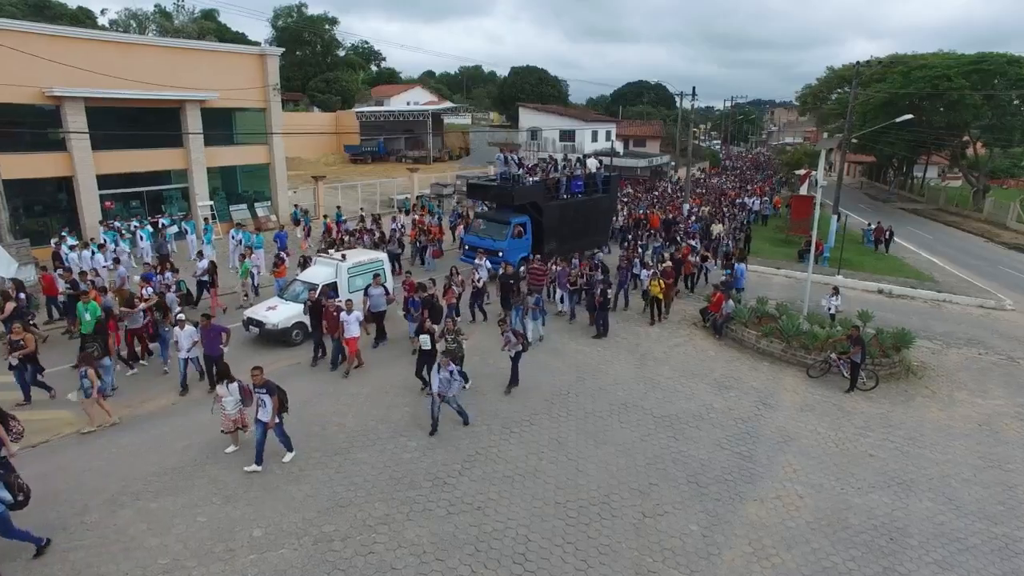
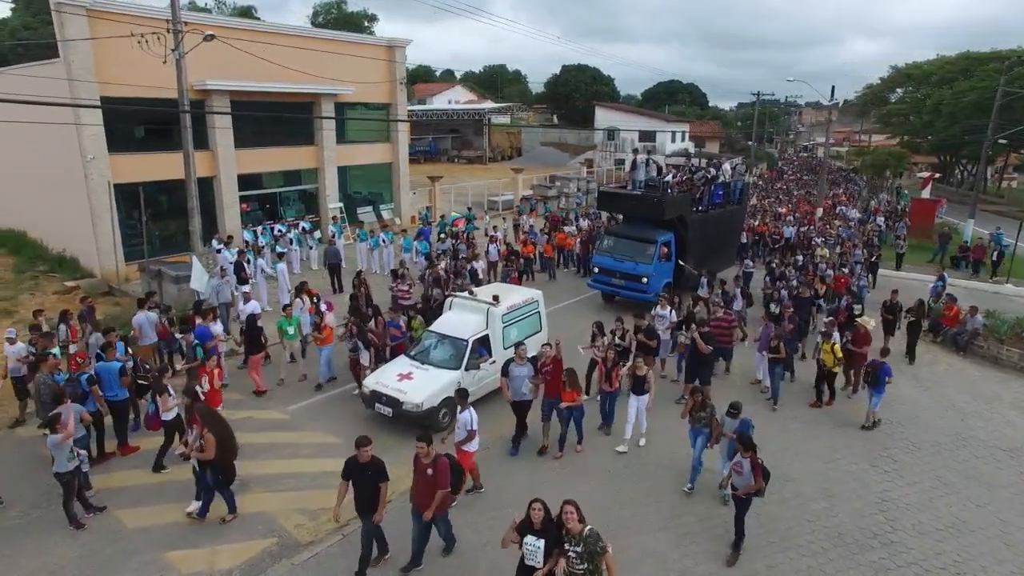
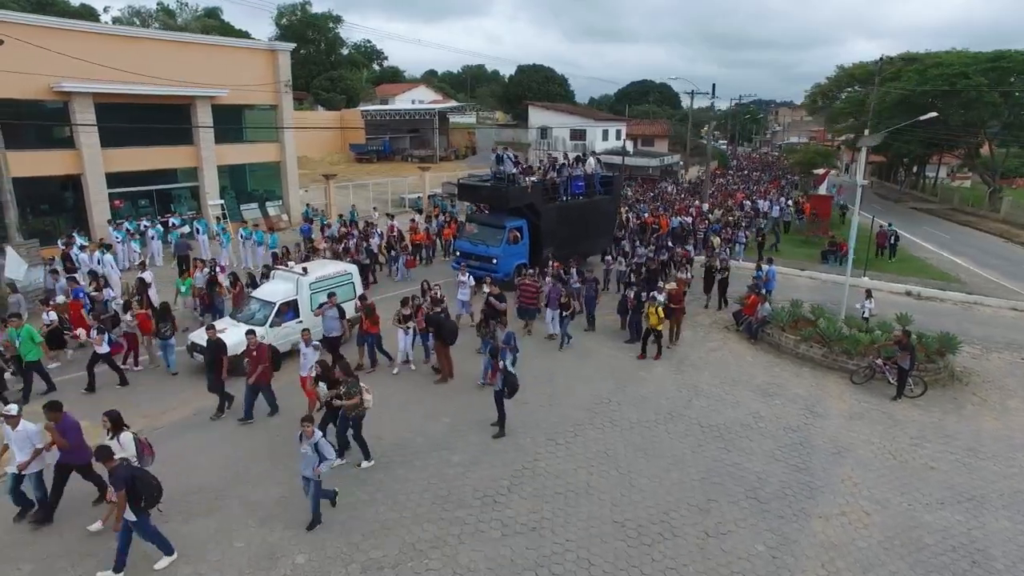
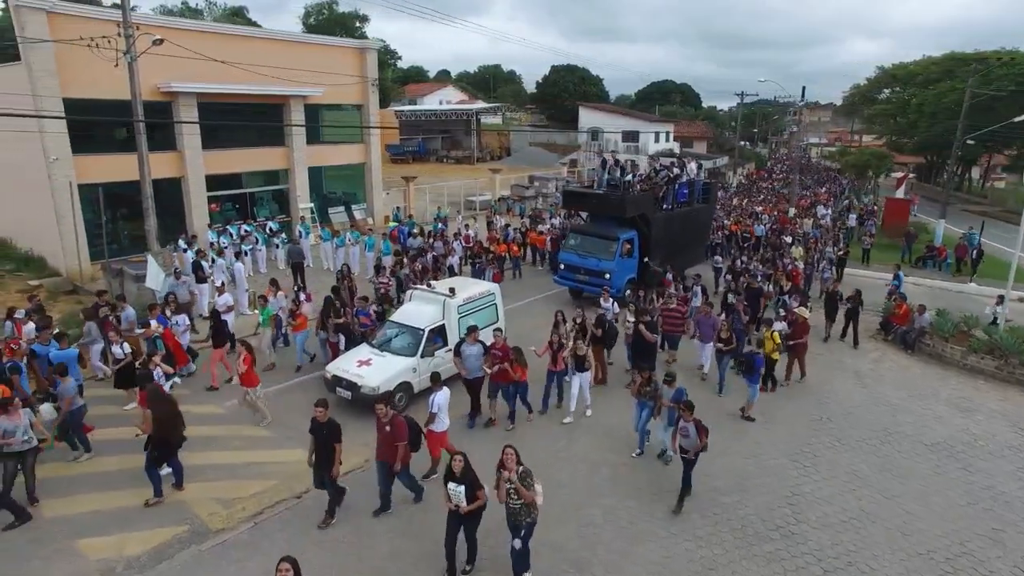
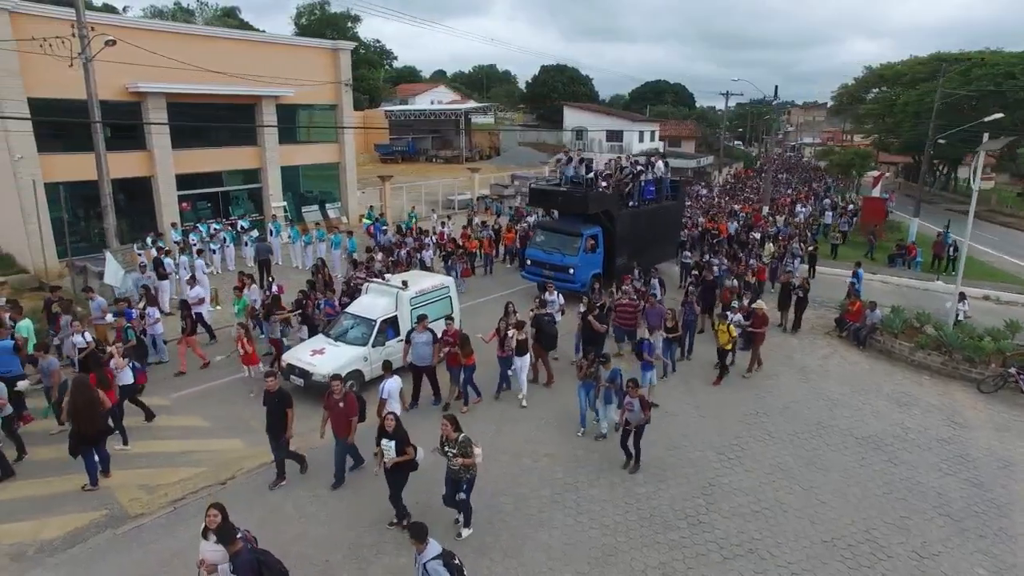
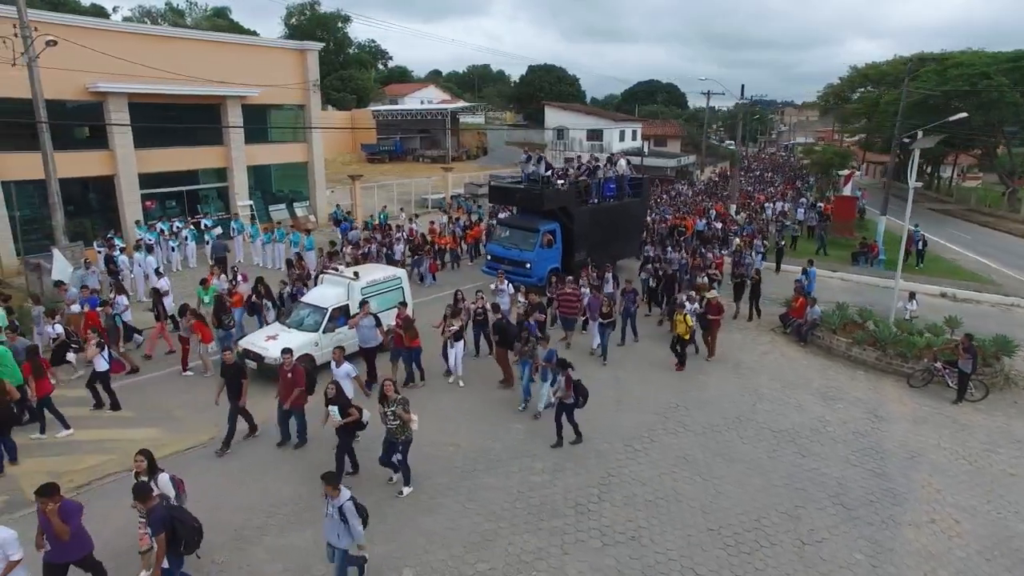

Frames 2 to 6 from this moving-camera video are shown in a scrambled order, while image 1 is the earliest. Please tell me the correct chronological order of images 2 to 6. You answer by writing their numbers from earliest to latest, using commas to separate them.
3, 6, 5, 4, 2
